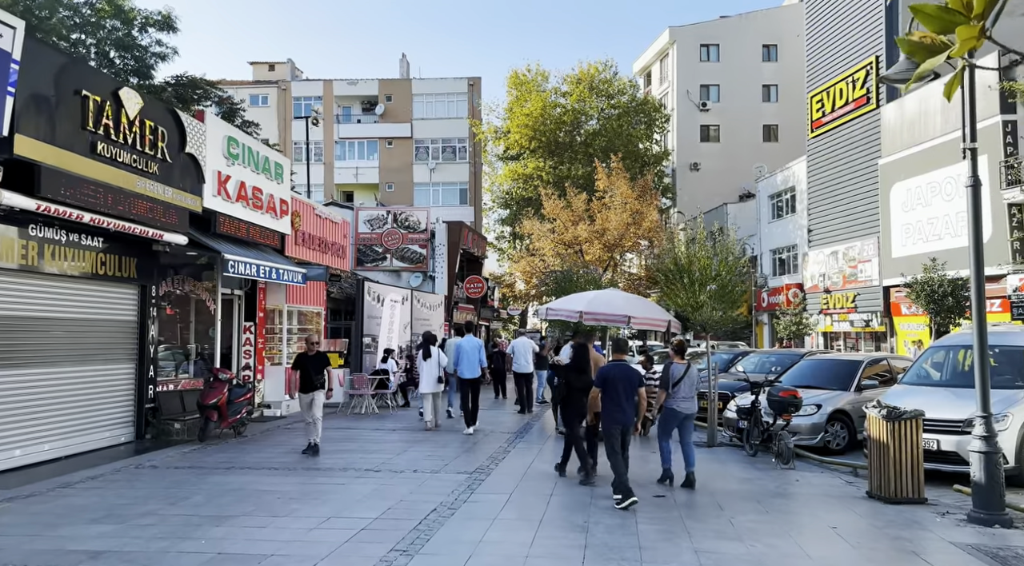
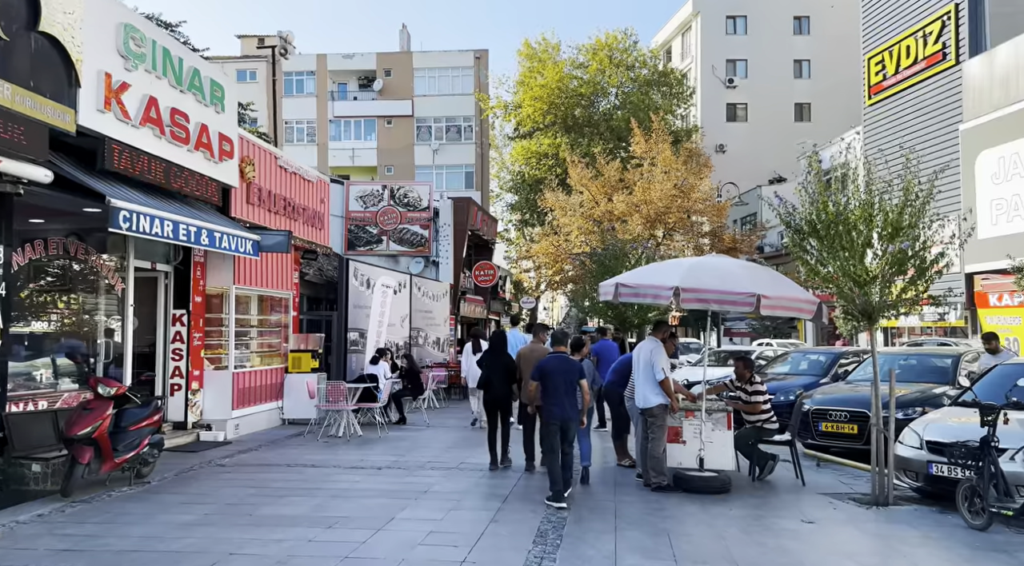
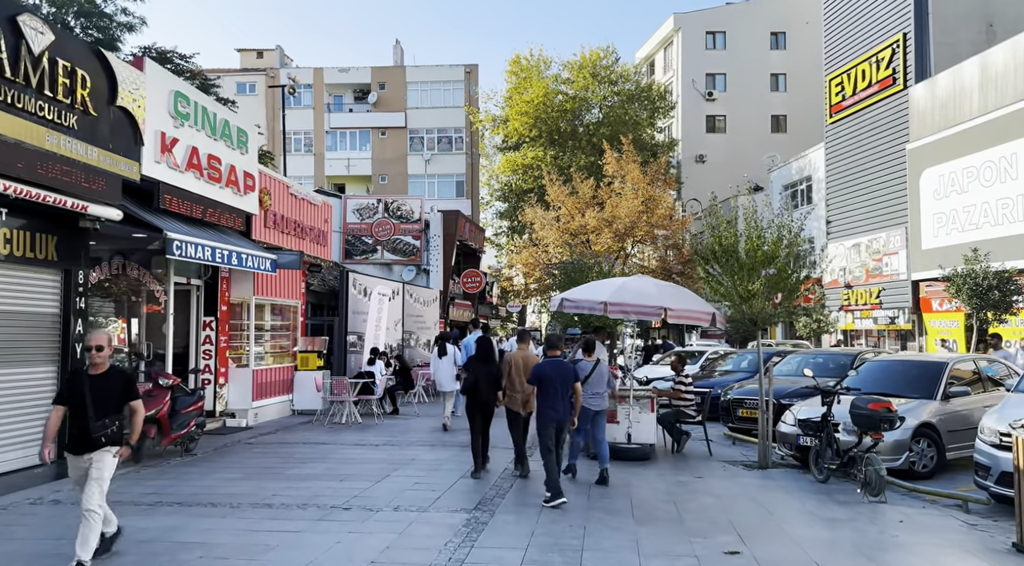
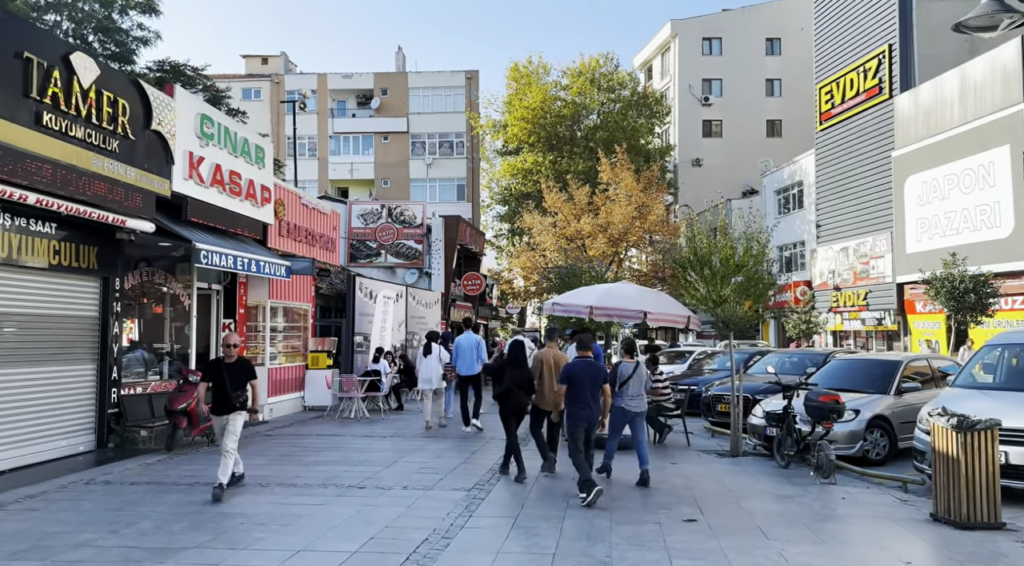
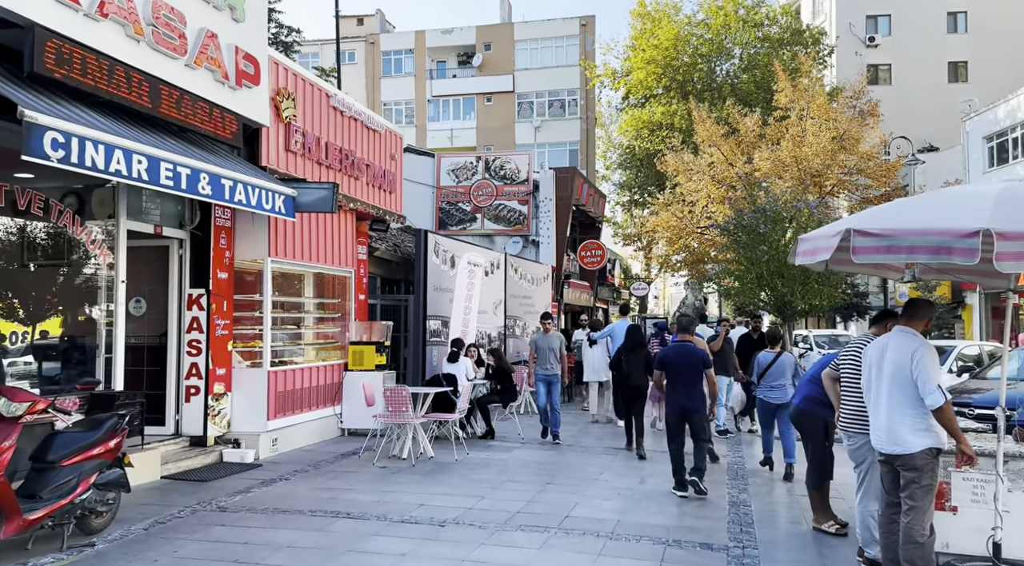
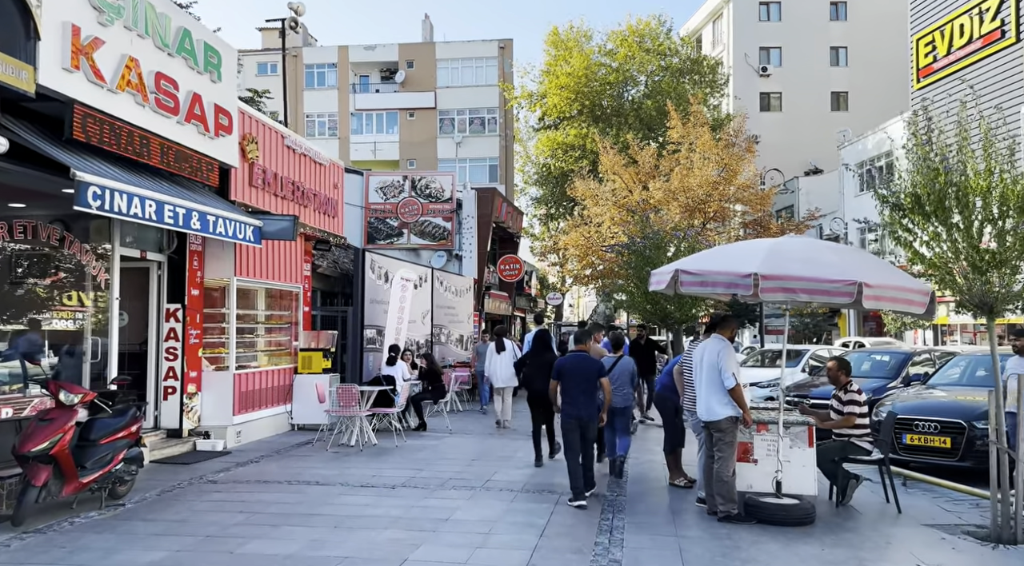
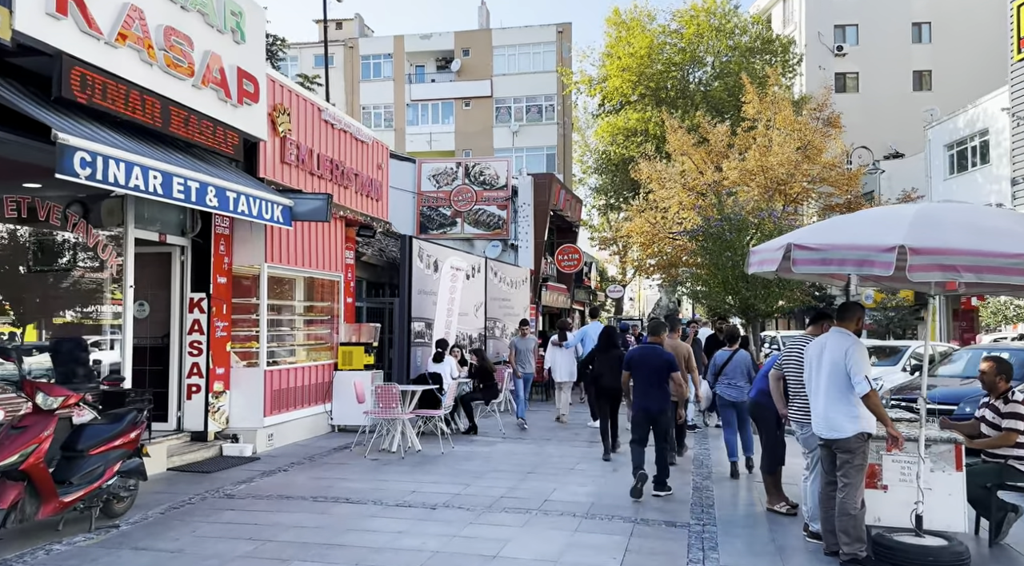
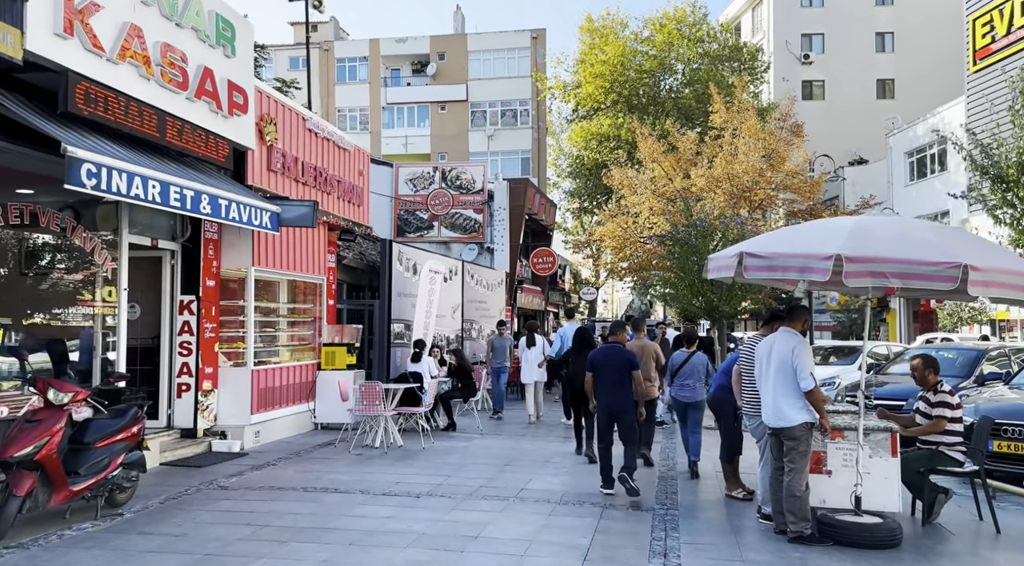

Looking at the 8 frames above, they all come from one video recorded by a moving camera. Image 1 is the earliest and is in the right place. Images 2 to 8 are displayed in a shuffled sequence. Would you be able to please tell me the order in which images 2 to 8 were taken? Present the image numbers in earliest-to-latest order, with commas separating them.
4, 3, 2, 6, 8, 7, 5
